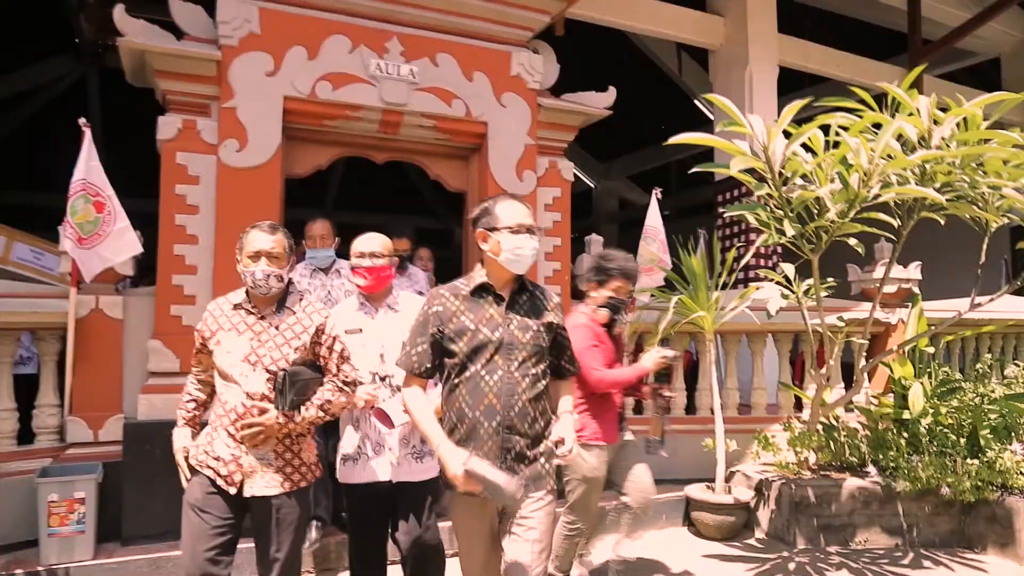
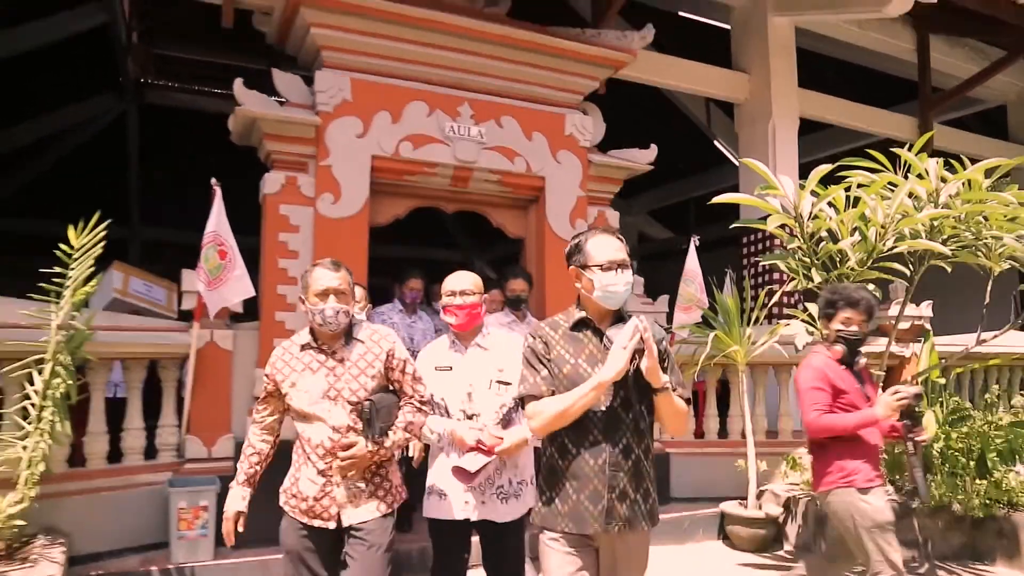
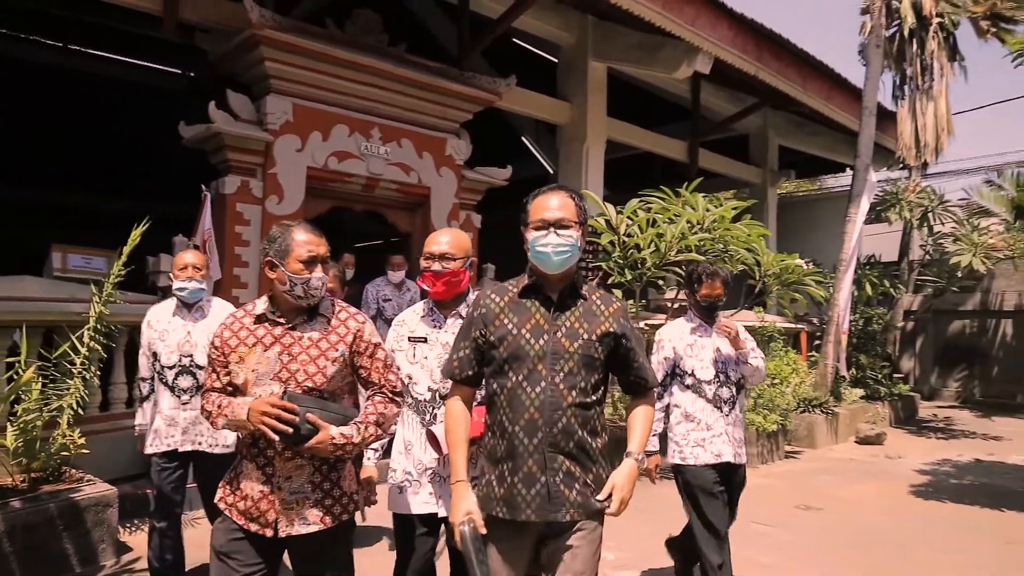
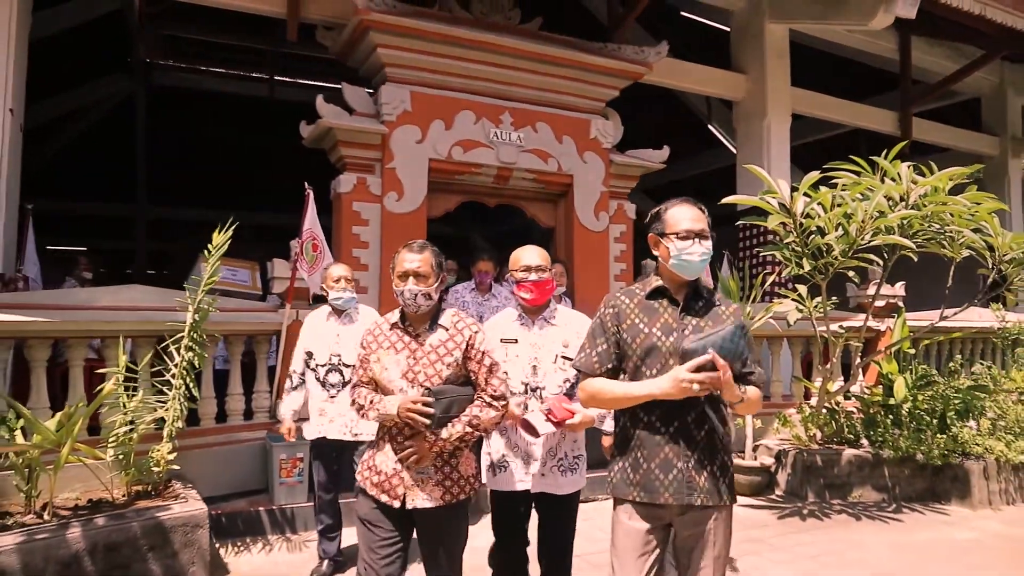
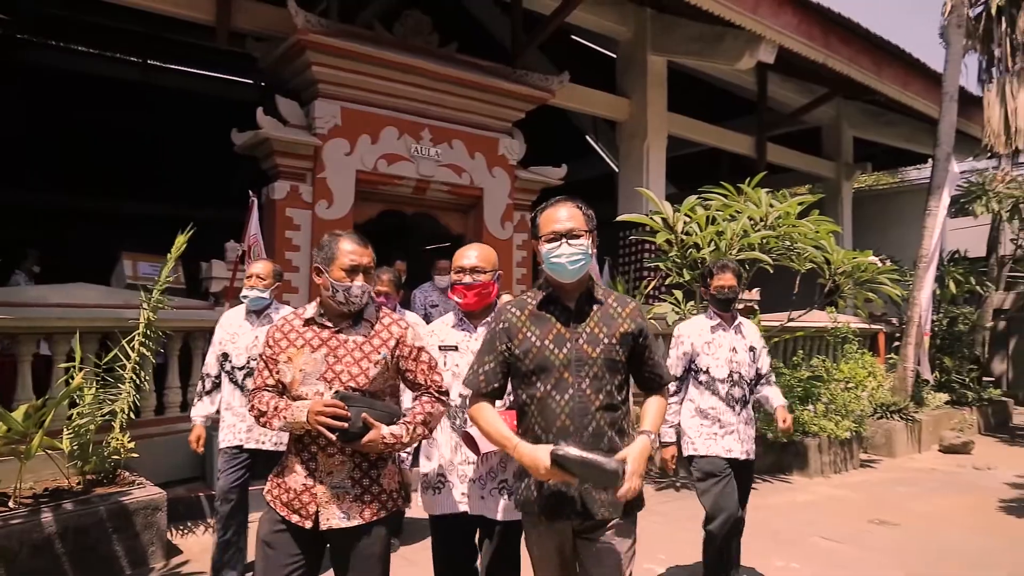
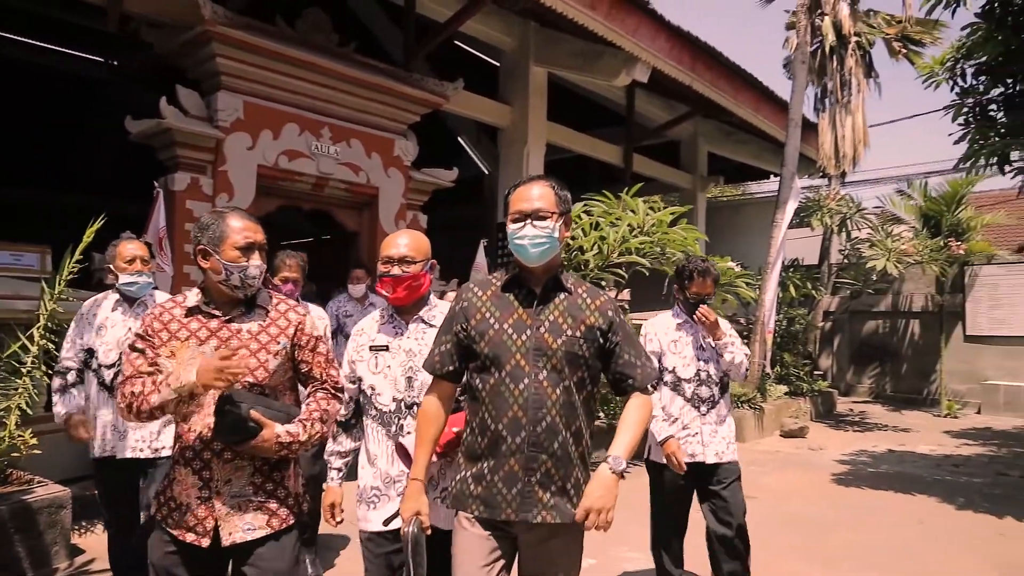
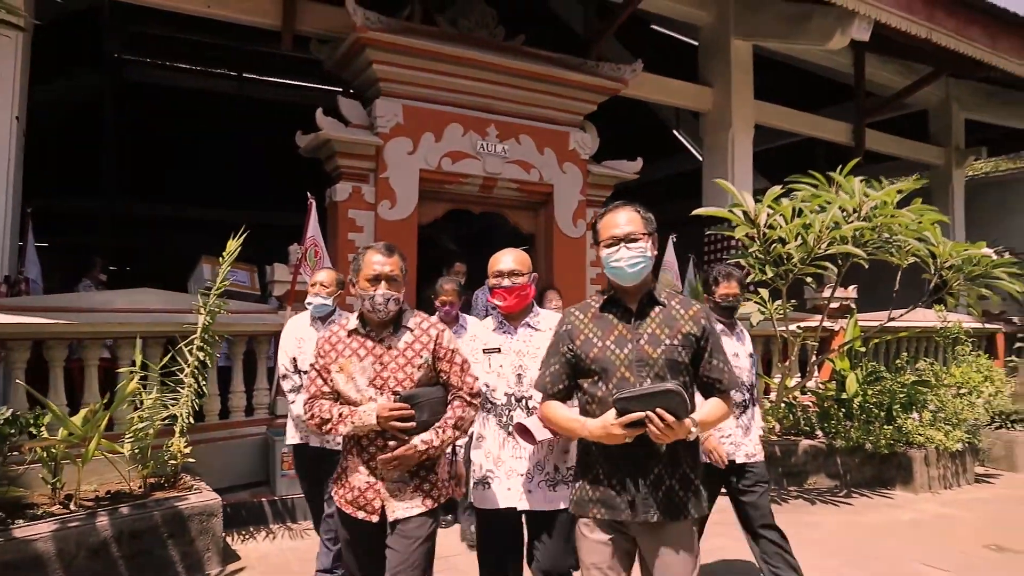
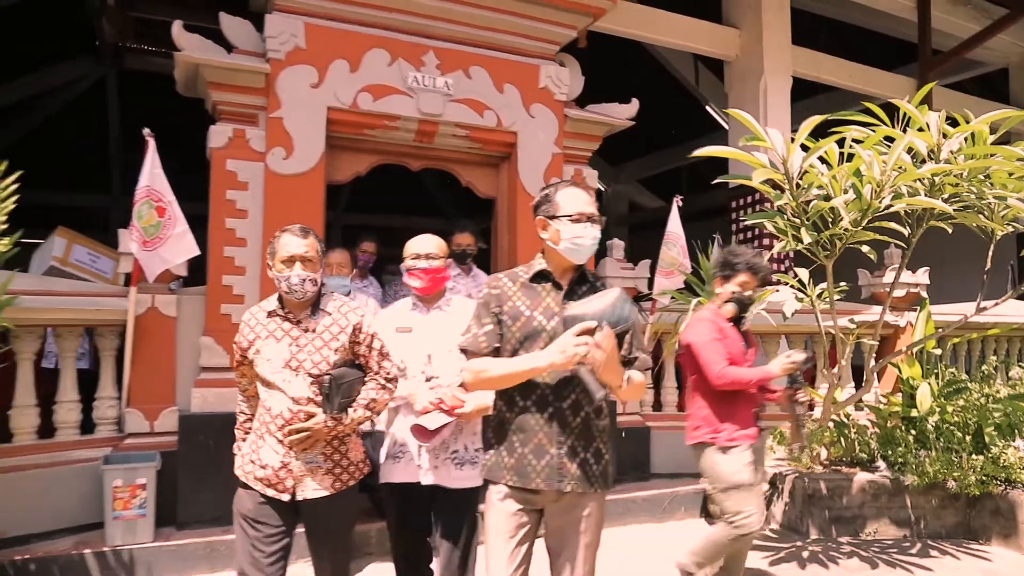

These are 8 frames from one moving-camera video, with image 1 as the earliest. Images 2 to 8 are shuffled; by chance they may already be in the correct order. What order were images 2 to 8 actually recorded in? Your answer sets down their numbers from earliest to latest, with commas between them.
8, 2, 4, 7, 5, 3, 6
